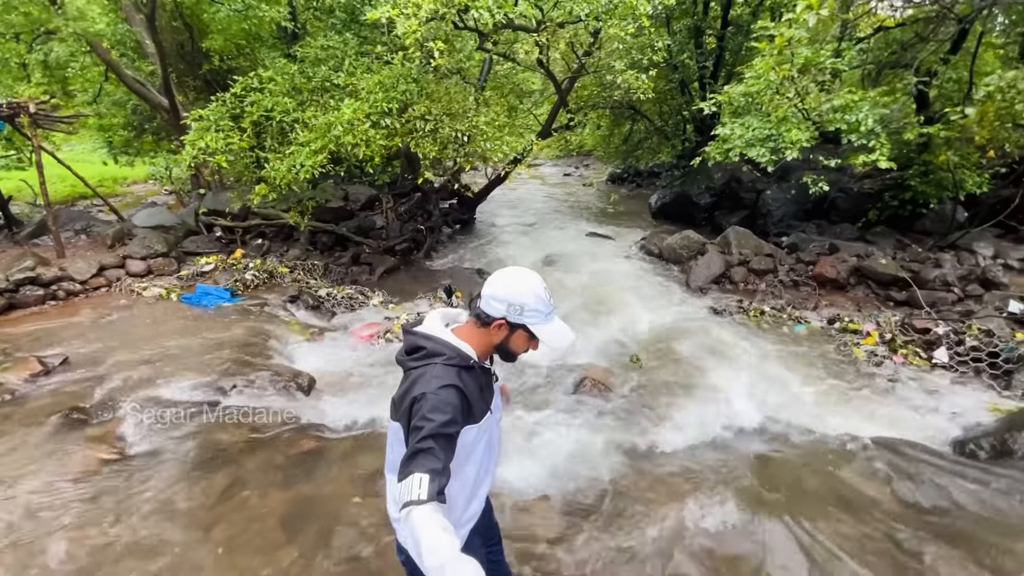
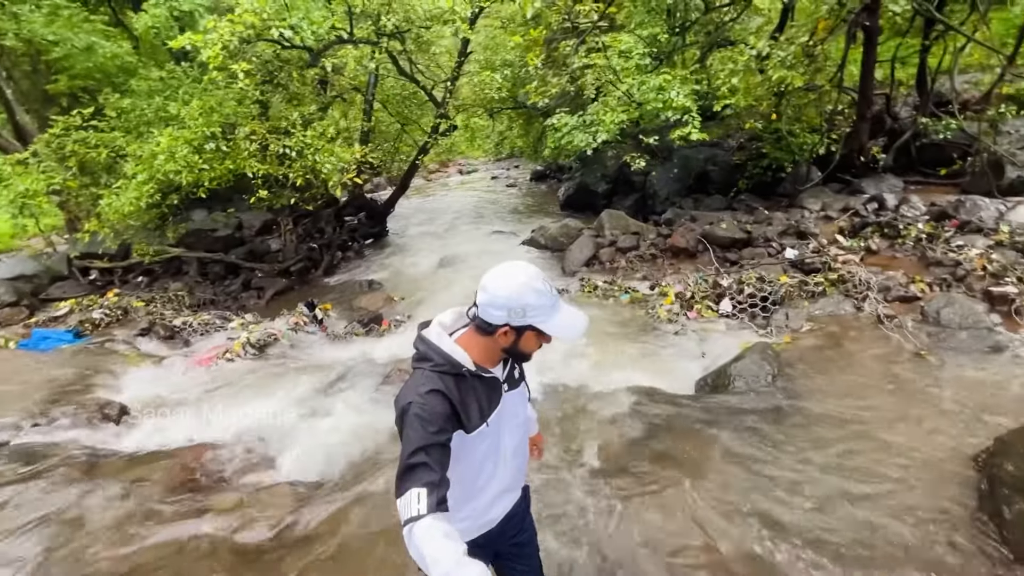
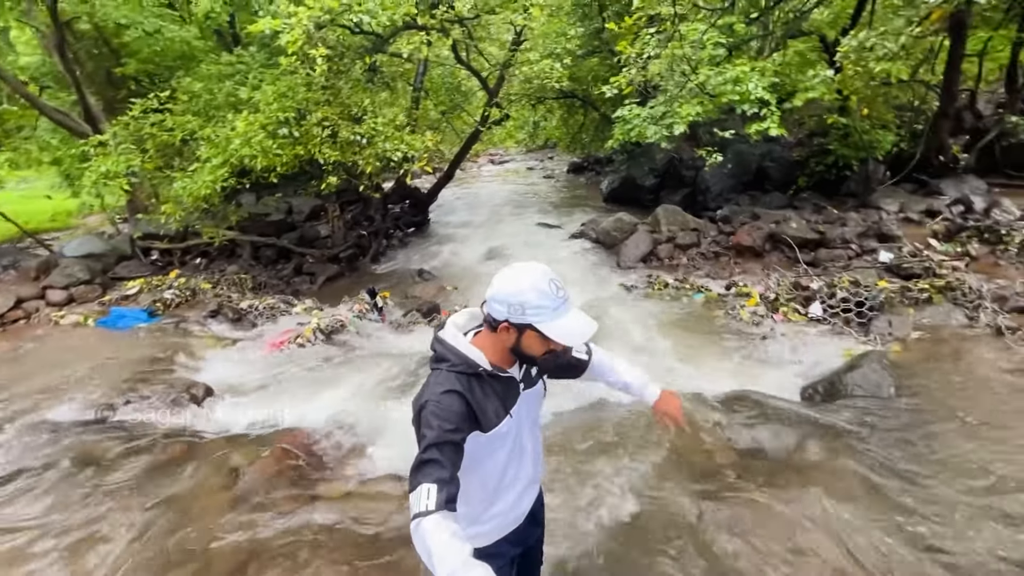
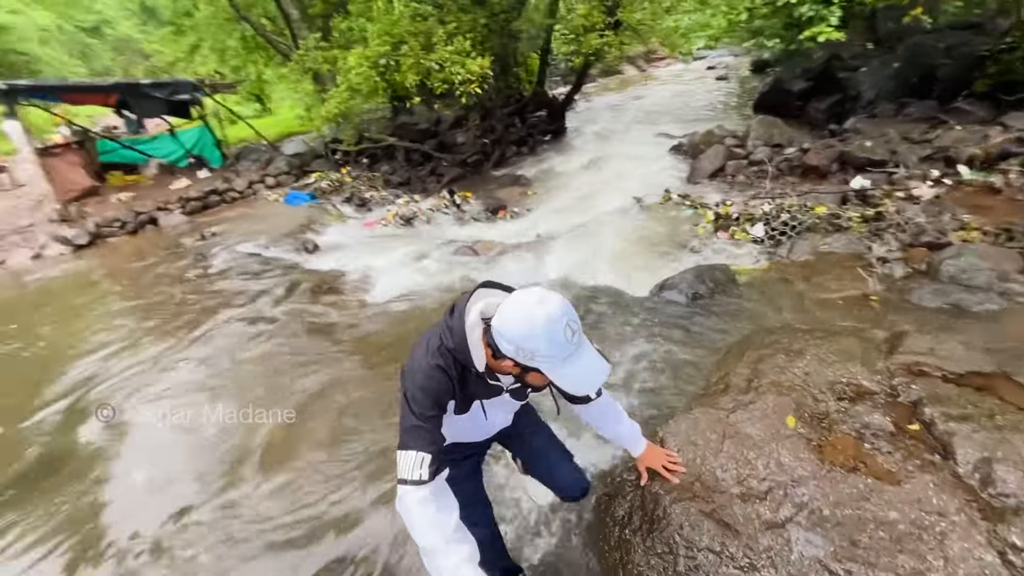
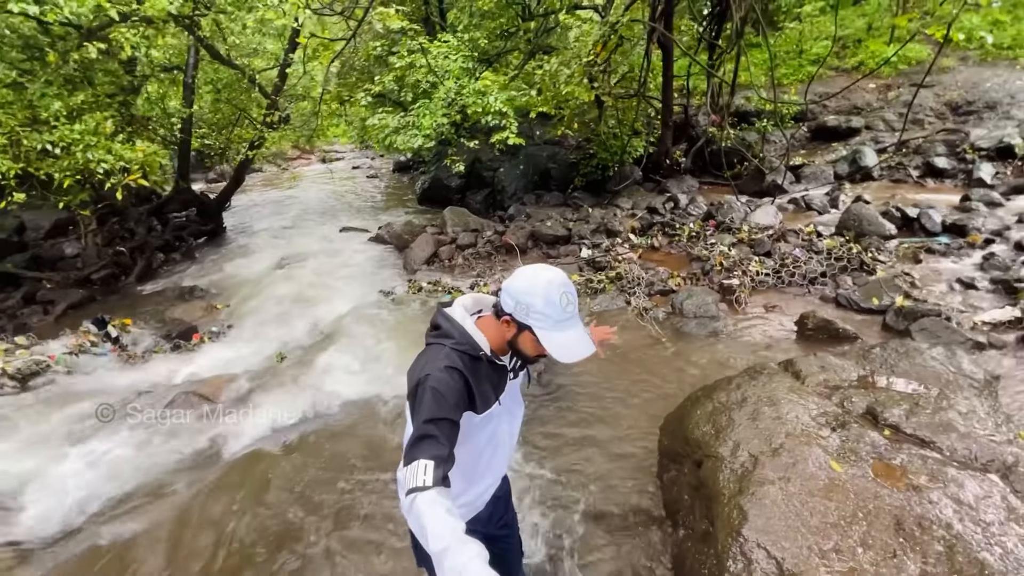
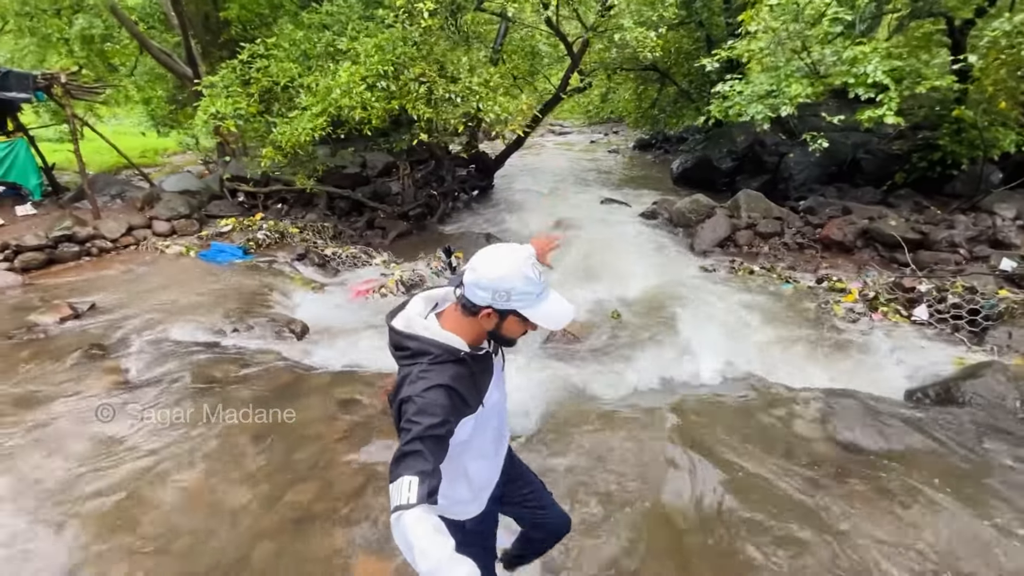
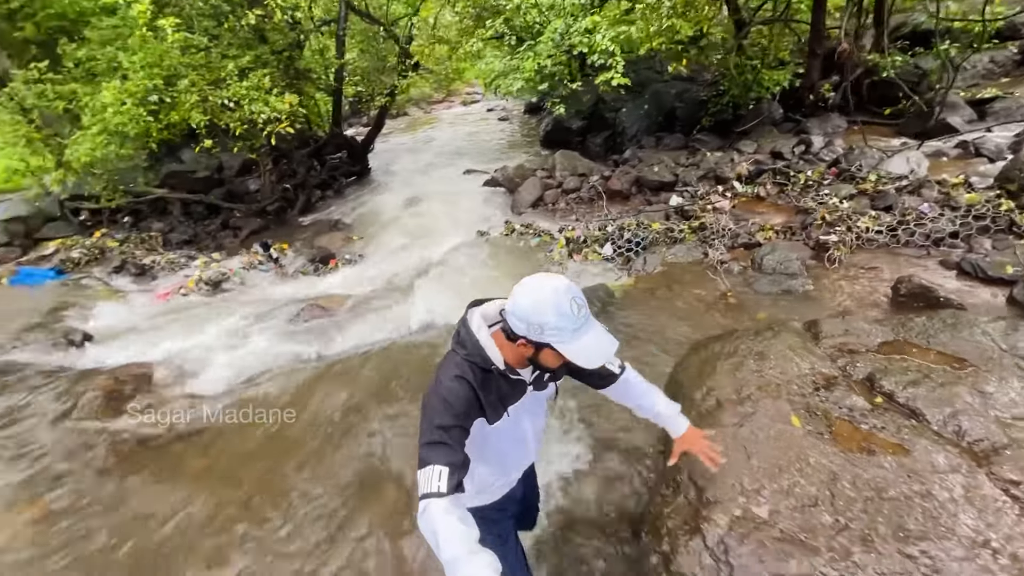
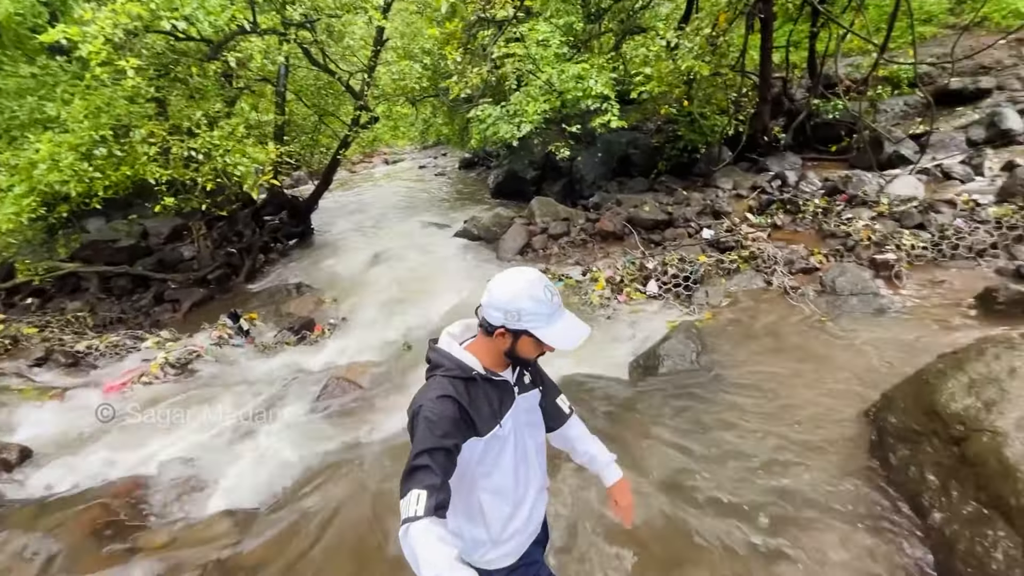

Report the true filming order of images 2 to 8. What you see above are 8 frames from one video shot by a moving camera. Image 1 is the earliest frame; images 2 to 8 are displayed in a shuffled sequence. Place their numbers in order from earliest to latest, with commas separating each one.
6, 3, 2, 8, 5, 7, 4
